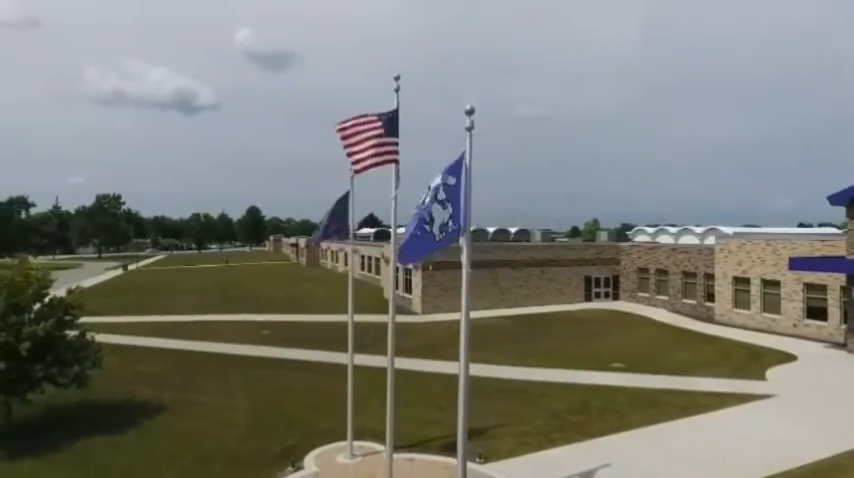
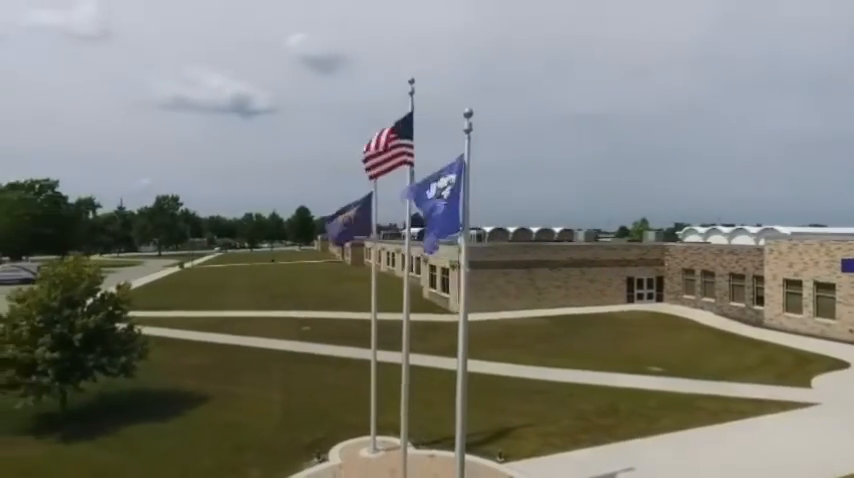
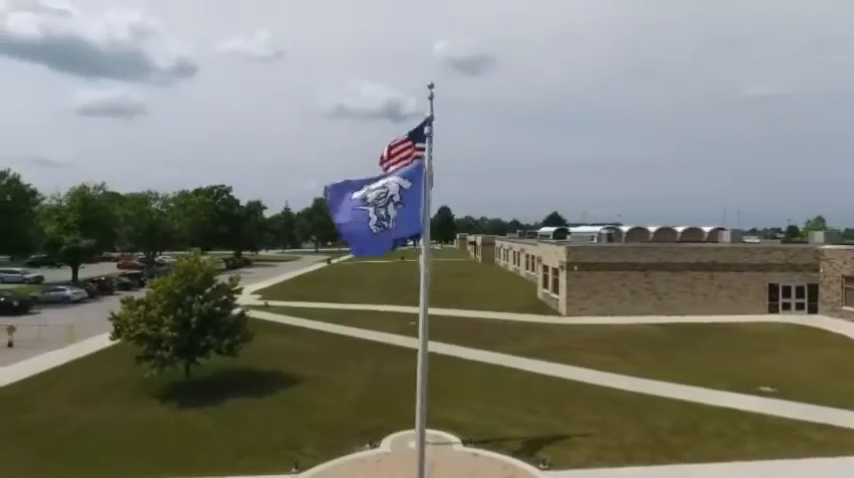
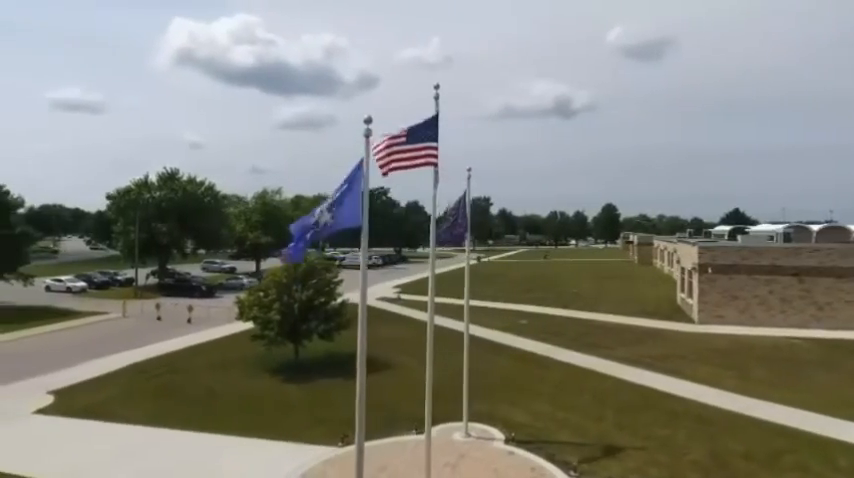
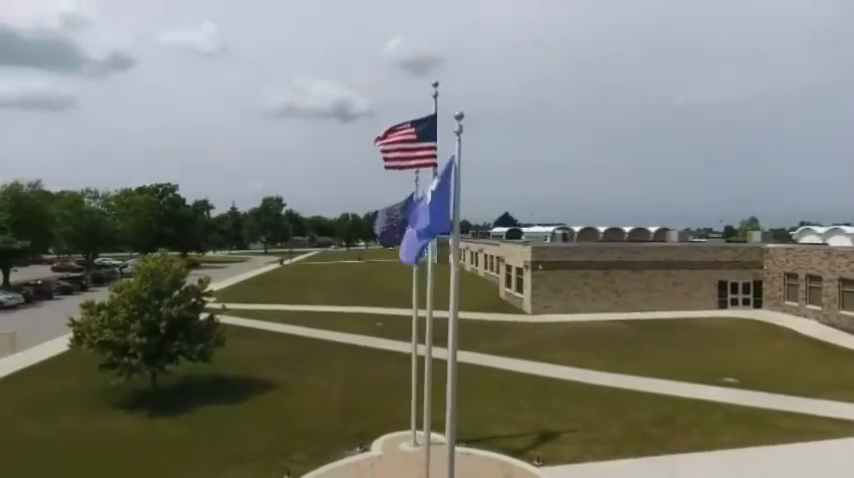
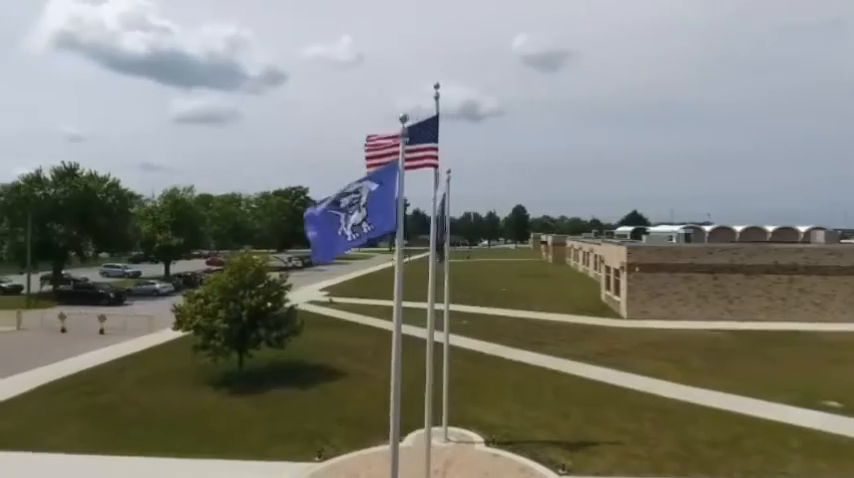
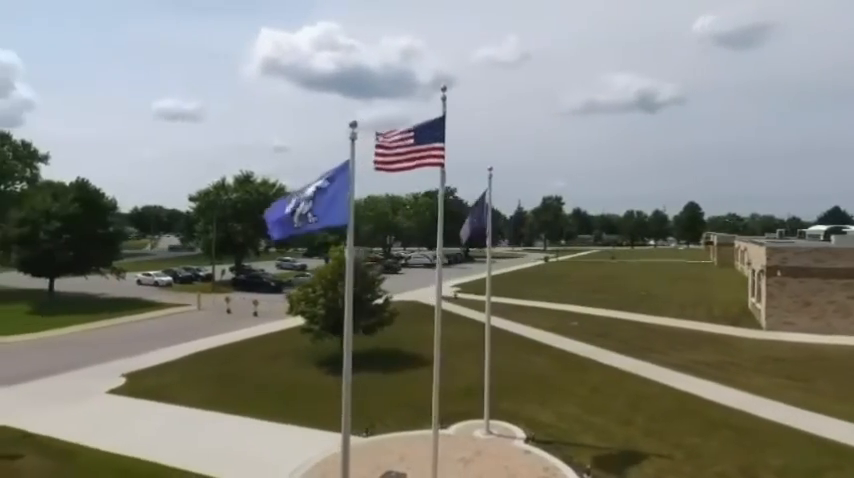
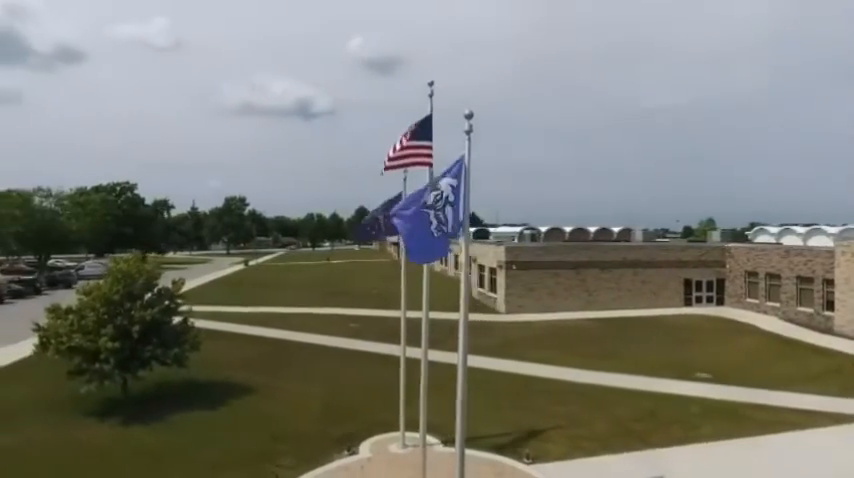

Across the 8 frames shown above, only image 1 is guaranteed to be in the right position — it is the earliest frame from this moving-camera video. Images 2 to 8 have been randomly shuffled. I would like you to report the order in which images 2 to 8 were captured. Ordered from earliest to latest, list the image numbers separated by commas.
2, 8, 5, 3, 6, 4, 7
